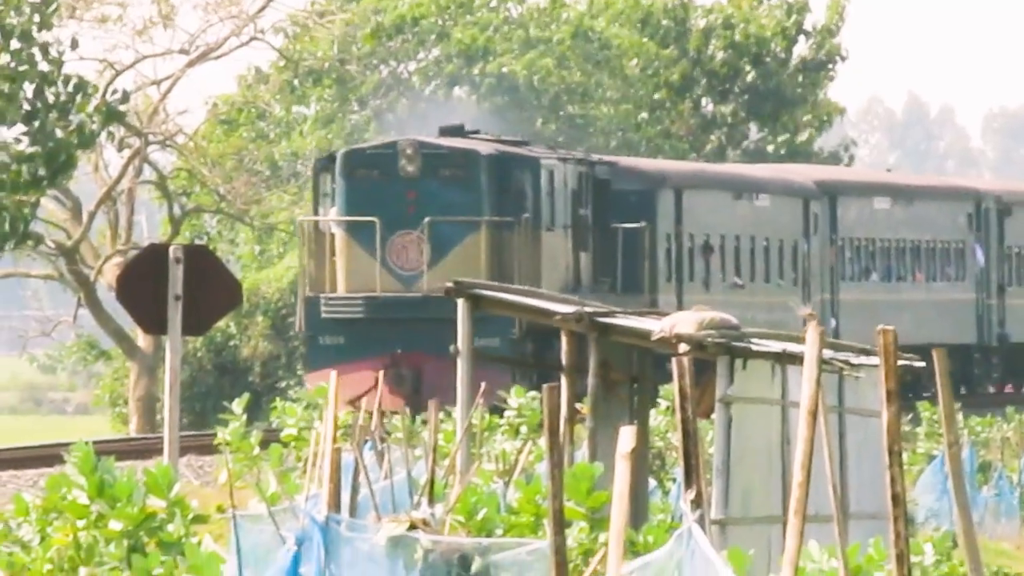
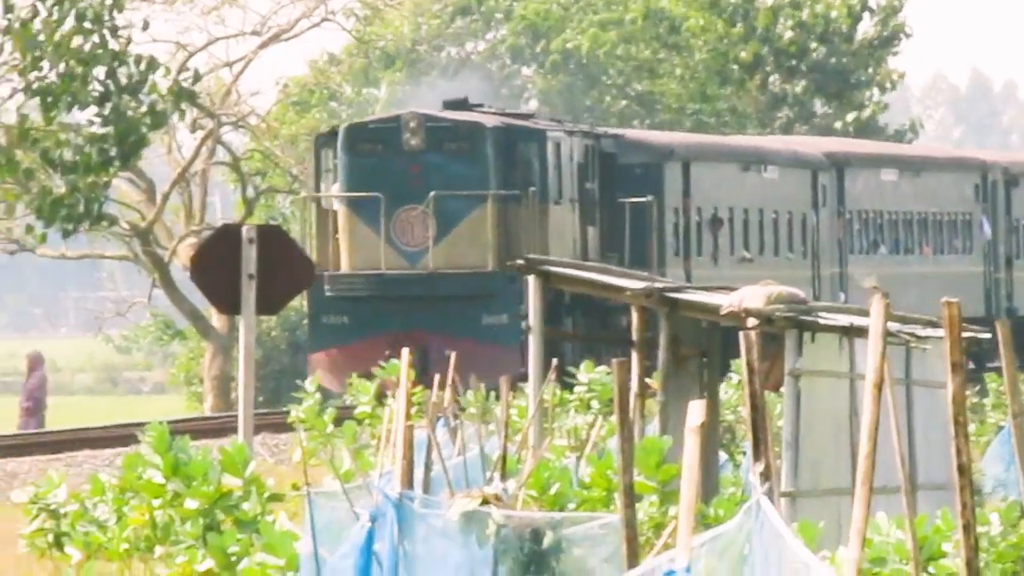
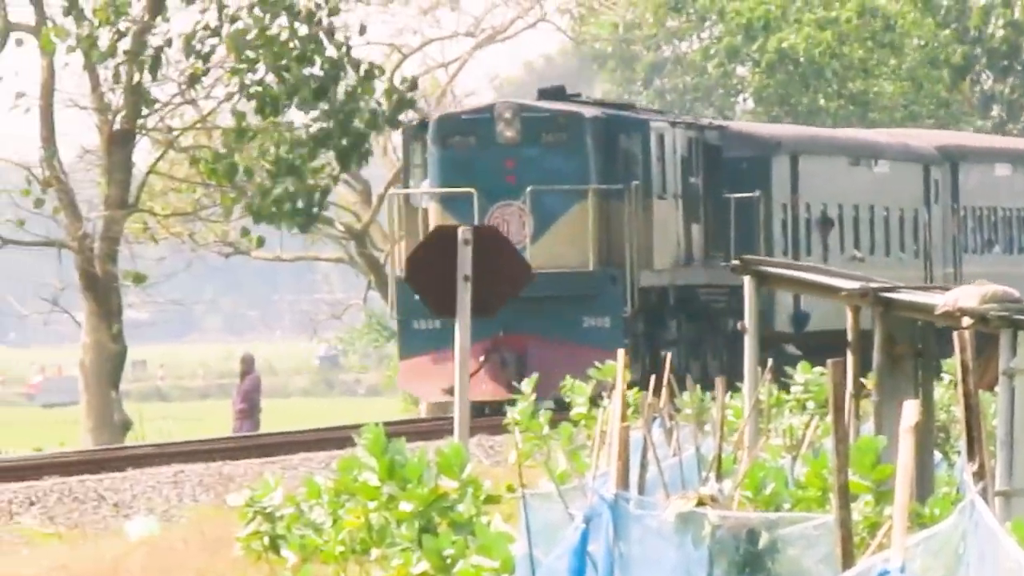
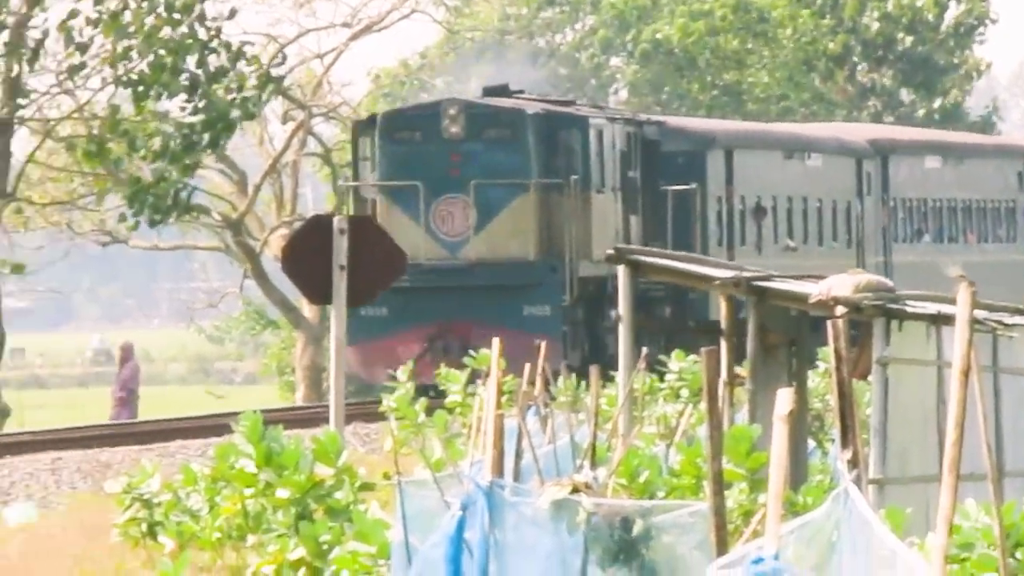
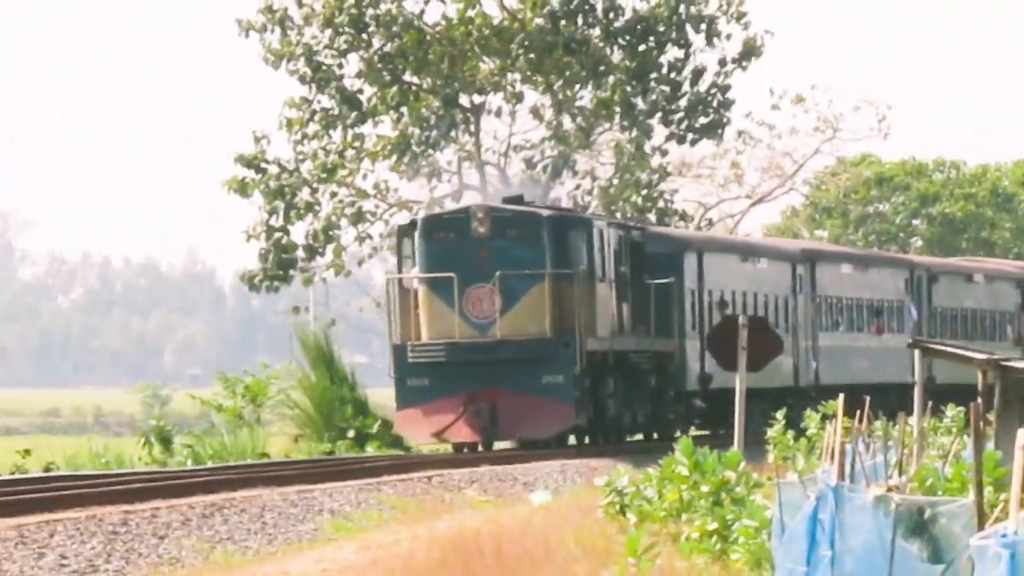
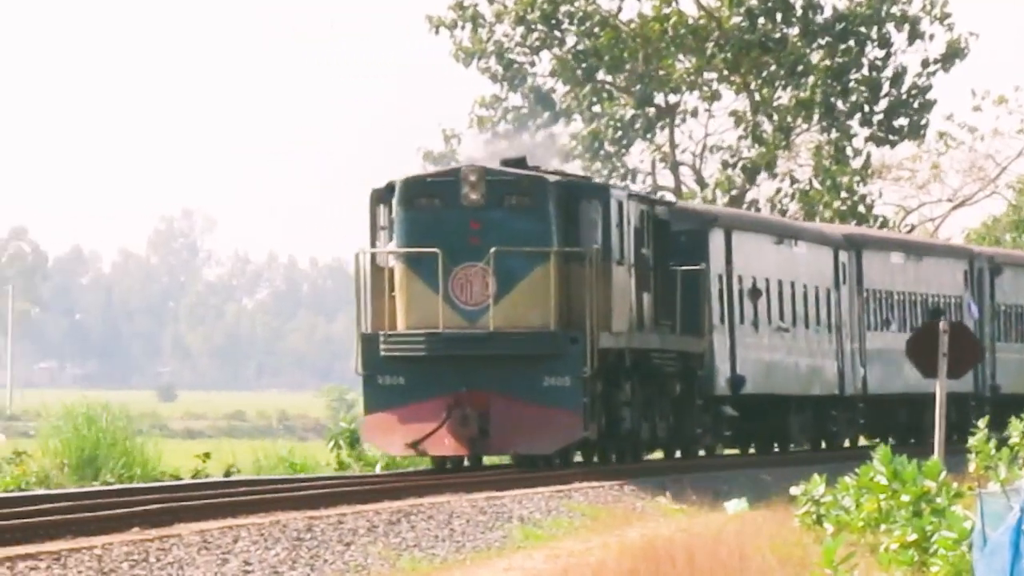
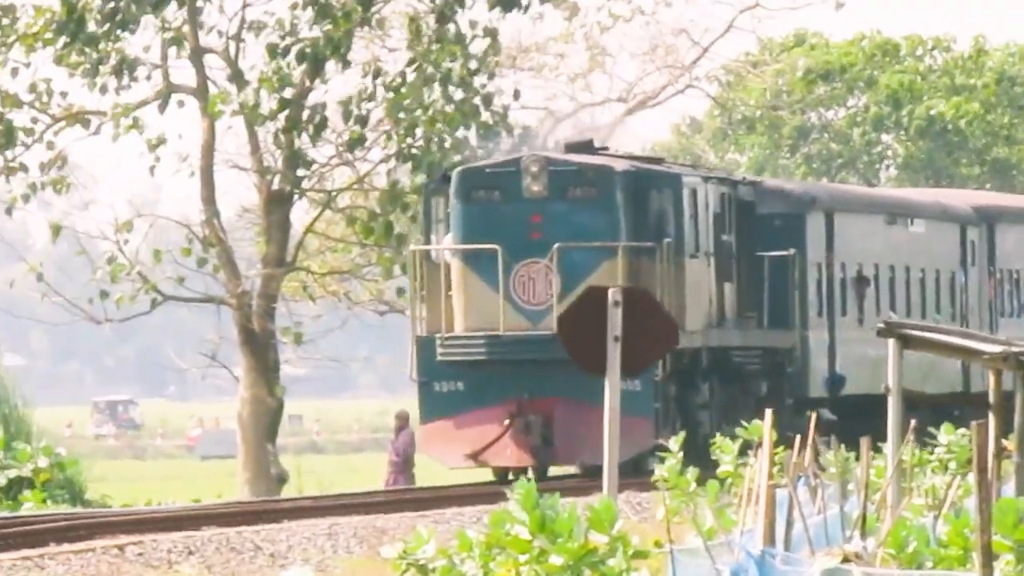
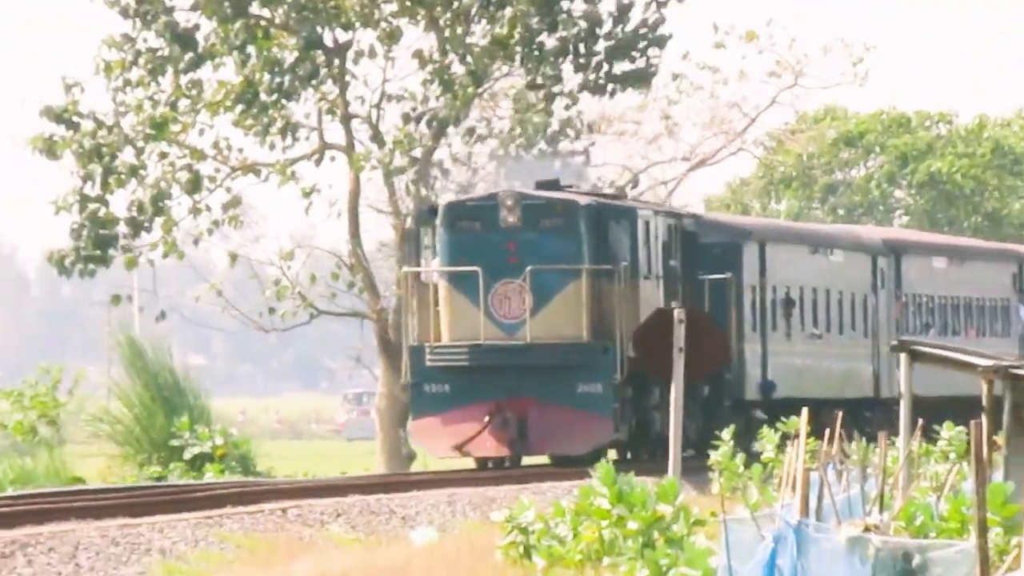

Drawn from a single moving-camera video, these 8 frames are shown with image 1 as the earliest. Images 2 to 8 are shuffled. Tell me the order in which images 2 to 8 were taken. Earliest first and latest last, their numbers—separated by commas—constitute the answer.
2, 4, 3, 7, 8, 5, 6
